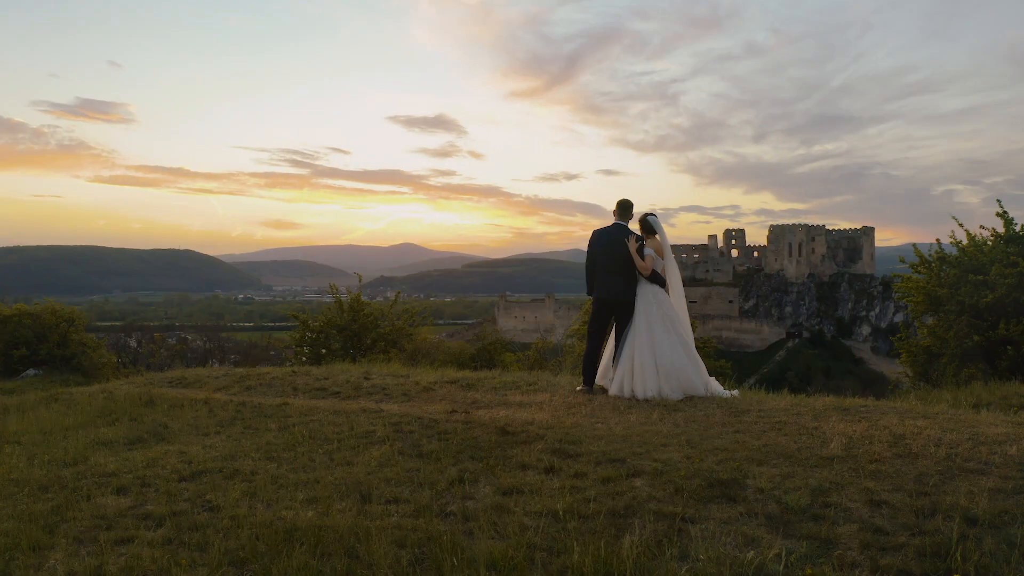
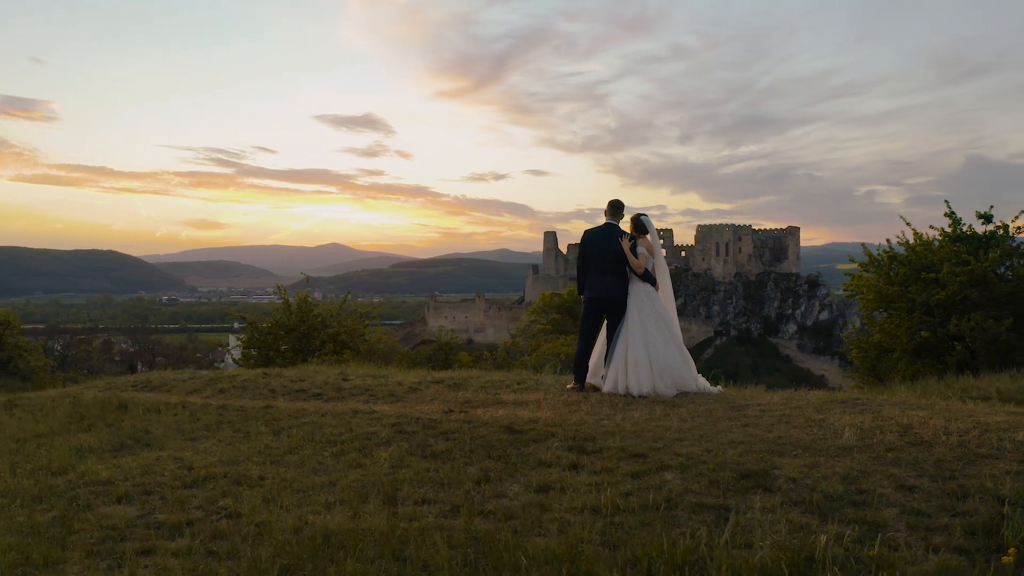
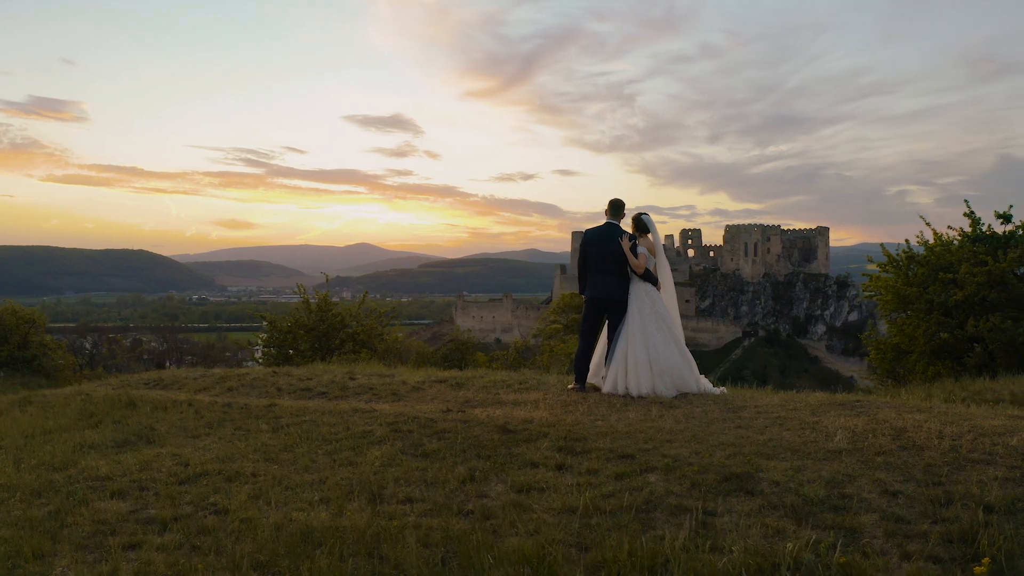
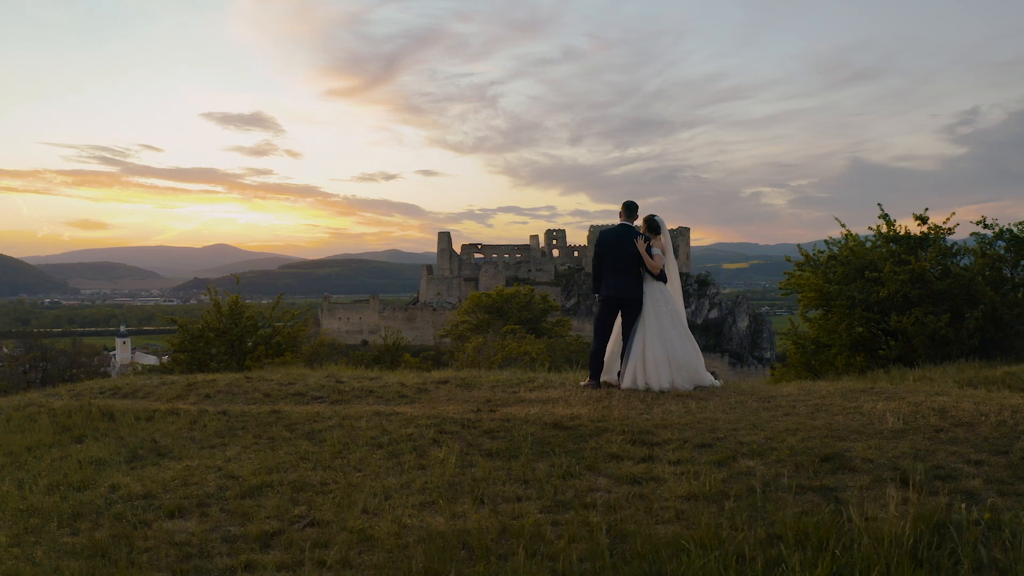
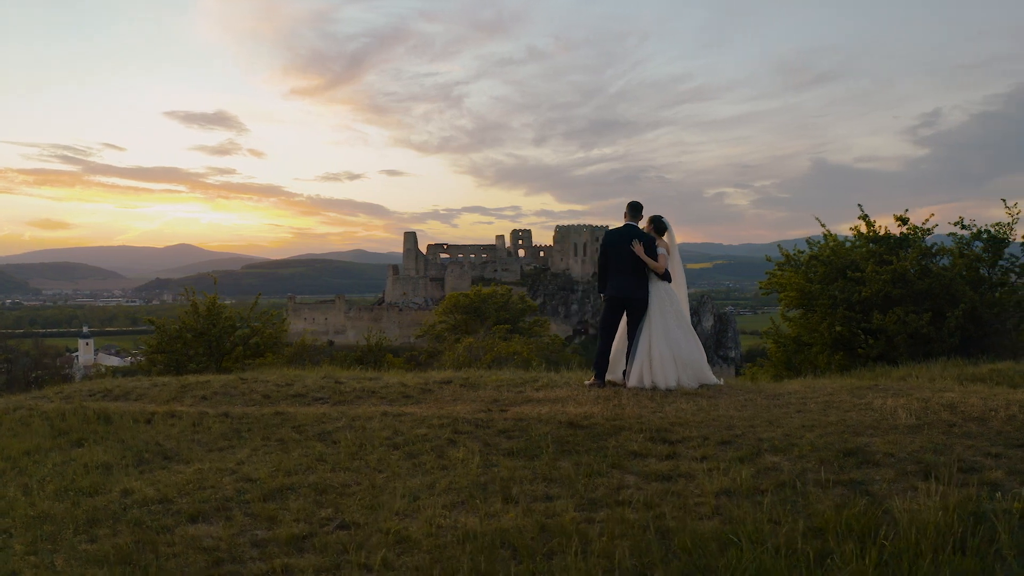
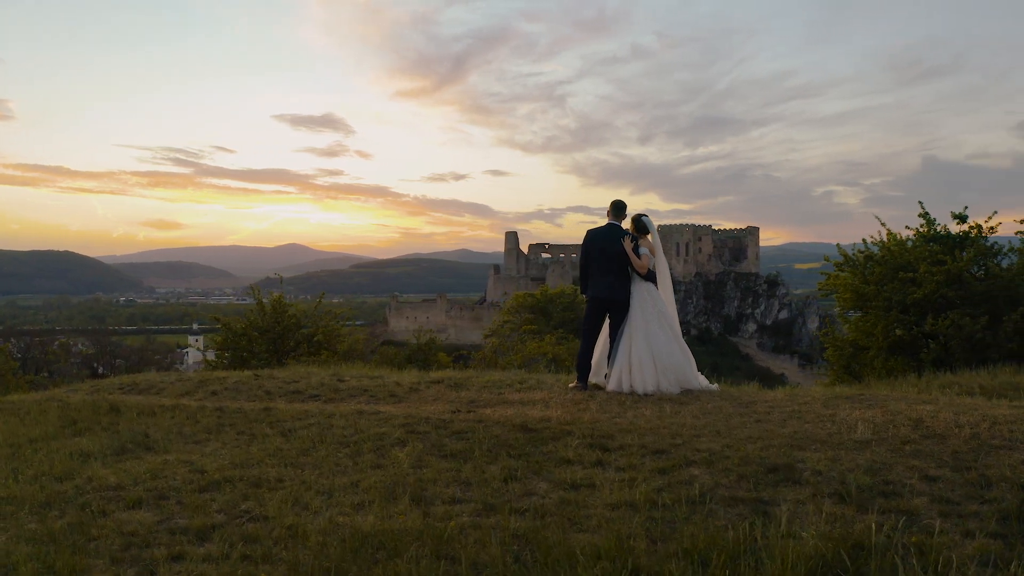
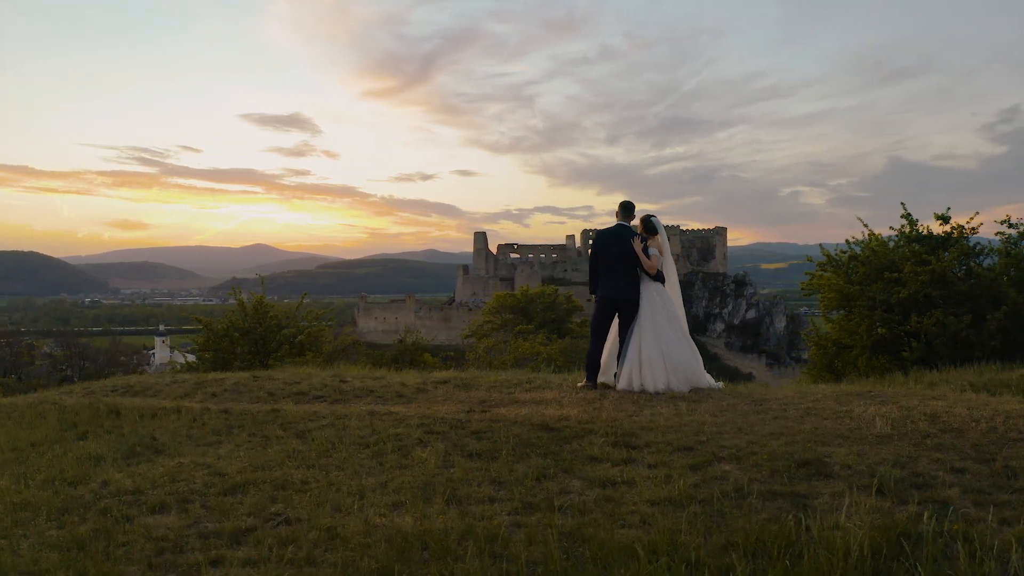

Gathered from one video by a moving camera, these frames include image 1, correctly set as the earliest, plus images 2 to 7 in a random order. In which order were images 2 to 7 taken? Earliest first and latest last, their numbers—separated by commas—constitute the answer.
3, 2, 6, 7, 4, 5
